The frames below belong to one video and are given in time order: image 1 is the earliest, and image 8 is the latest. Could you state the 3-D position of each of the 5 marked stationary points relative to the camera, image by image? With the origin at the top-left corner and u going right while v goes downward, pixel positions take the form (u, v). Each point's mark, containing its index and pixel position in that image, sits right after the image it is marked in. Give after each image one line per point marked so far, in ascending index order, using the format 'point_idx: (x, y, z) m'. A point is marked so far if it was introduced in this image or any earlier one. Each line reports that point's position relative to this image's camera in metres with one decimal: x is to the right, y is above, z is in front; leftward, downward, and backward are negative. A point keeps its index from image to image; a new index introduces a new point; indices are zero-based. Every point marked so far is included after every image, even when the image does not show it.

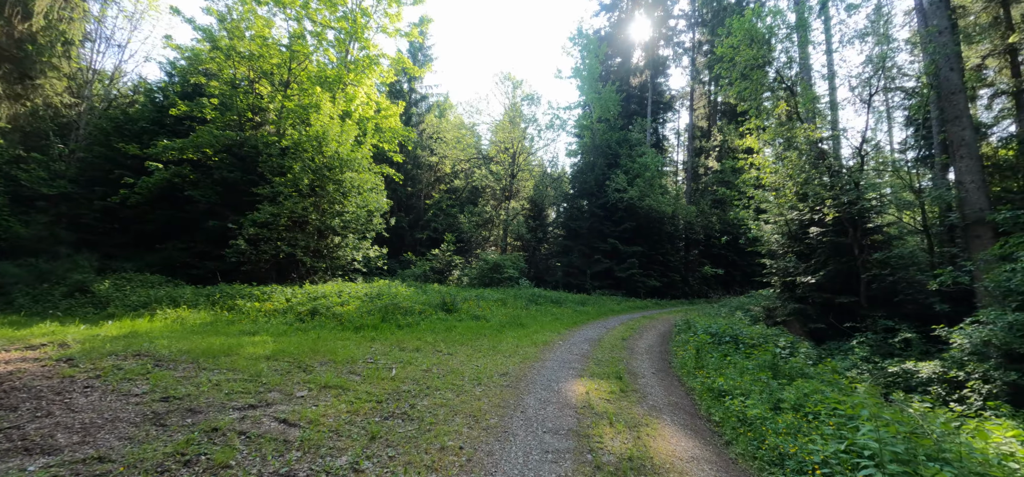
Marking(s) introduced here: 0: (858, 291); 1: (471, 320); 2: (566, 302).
0: (+11.0, -1.7, +13.3) m
1: (-1.1, -2.2, +11.3) m
2: (+2.1, -2.6, +16.7) m
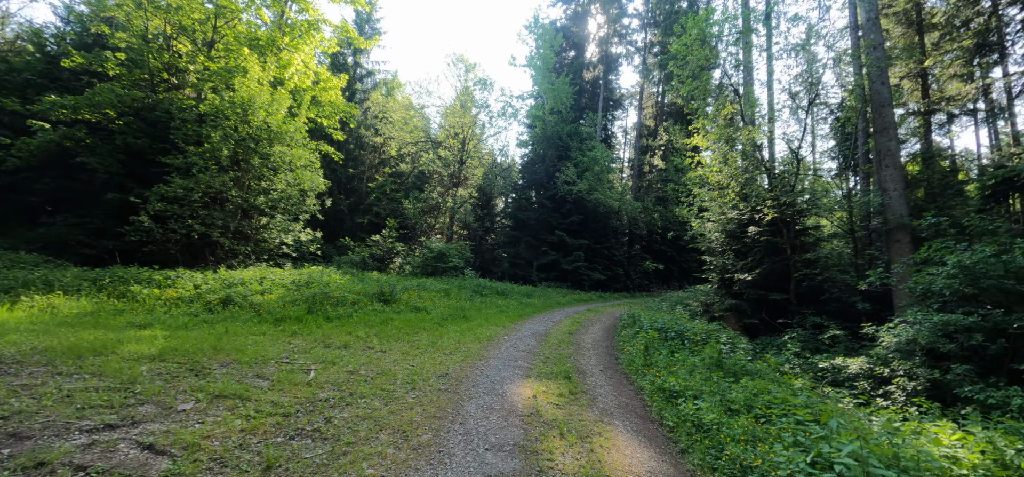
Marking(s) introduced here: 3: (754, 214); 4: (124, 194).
0: (+9.3, -1.7, +13.9) m
1: (-2.6, -1.9, +10.5) m
2: (0.0, -2.2, +16.3) m
3: (+8.7, +0.9, +14.8) m
4: (-14.0, +1.6, +15.1) m
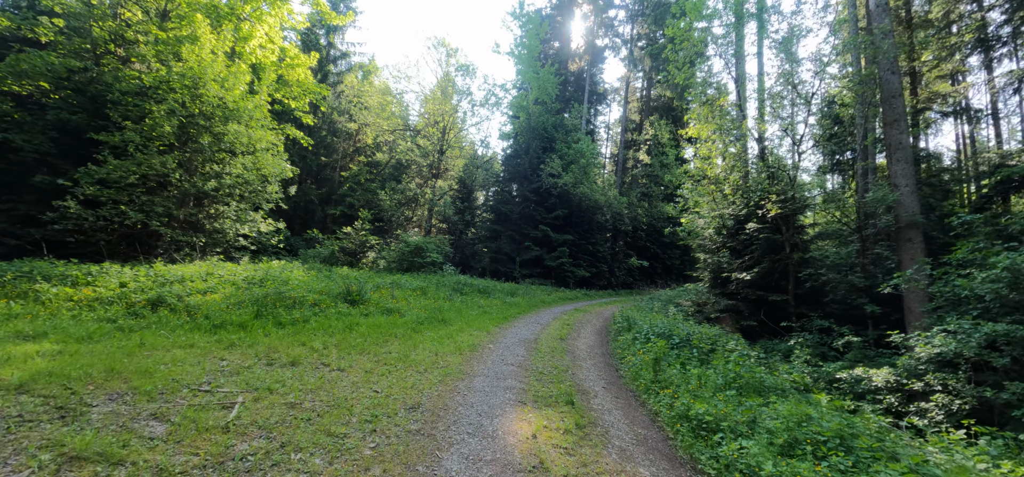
0: (+8.8, -1.6, +13.2) m
1: (-2.9, -1.7, +9.2) m
2: (-0.7, -2.0, +15.1) m
3: (+8.2, +1.0, +14.0) m
4: (-14.5, +2.0, +13.1) m
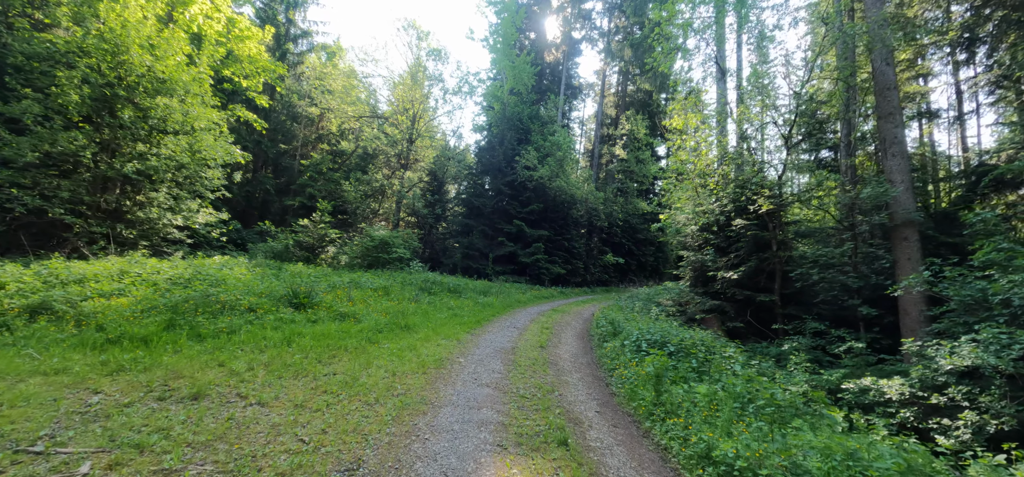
0: (+8.0, -1.5, +12.6) m
1: (-3.4, -1.6, +7.8) m
2: (-1.6, -1.8, +13.8) m
3: (+7.4, +1.1, +13.3) m
4: (-15.2, +2.3, +10.9) m
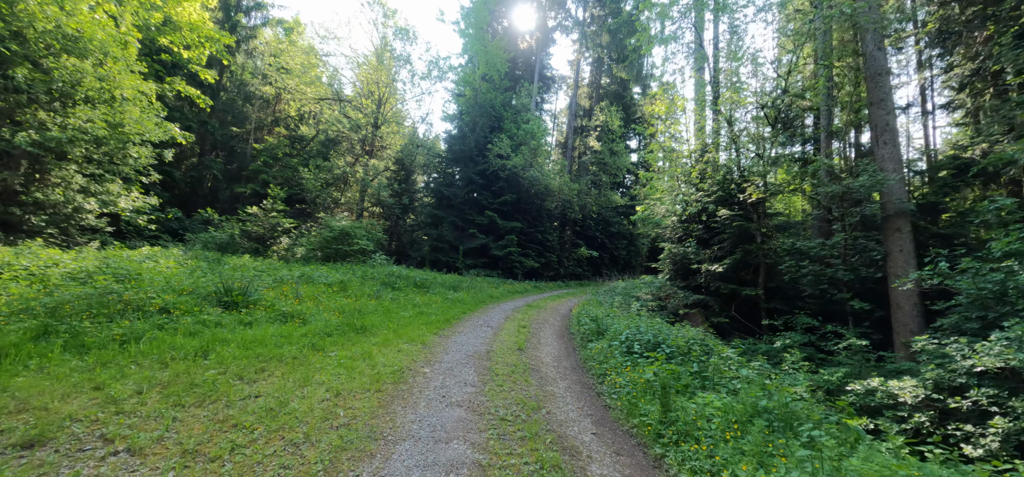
0: (+7.2, -1.3, +12.1) m
1: (-3.8, -1.3, +6.5) m
2: (-2.4, -1.5, +12.7) m
3: (+6.6, +1.3, +12.7) m
4: (-15.8, +2.6, +8.7) m
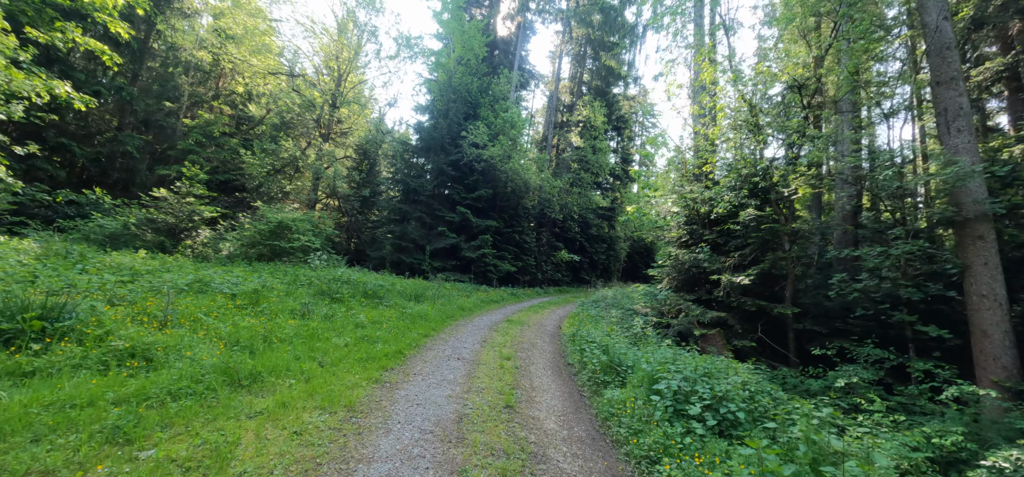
0: (+6.7, -1.4, +10.0) m
1: (-3.9, -1.2, +3.7) m
2: (-2.9, -1.4, +9.9) m
3: (+6.1, +1.2, +10.6) m
4: (-15.9, +3.0, +5.0) m
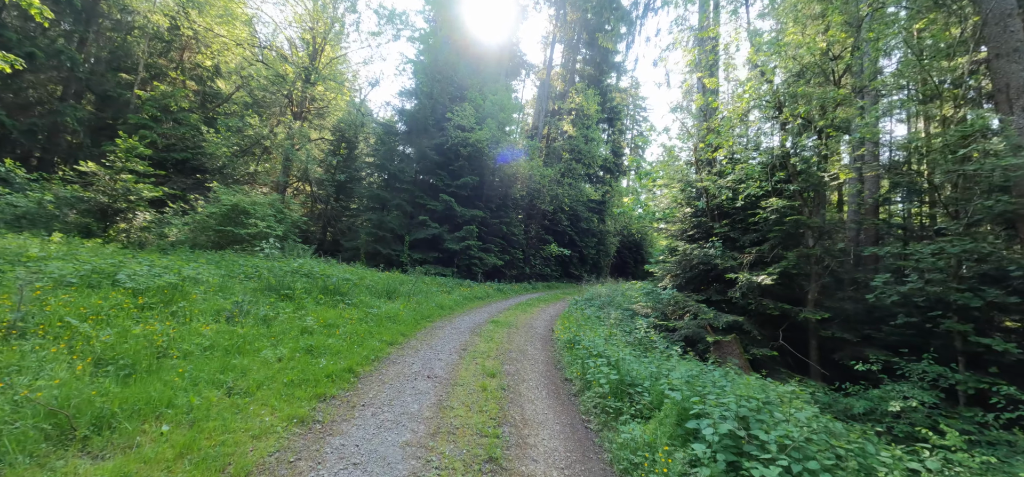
0: (+6.4, -1.3, +8.8) m
1: (-4.0, -1.0, +2.1) m
2: (-3.2, -1.1, +8.4) m
3: (+5.8, +1.3, +9.4) m
4: (-15.9, +3.5, +3.0) m
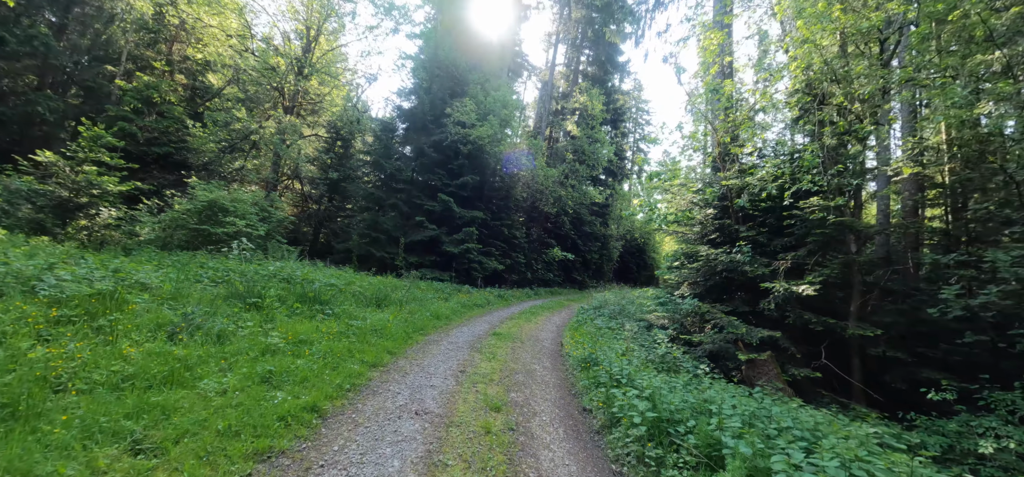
0: (+6.5, -1.4, +7.8) m
1: (-3.8, -0.9, +1.1) m
2: (-3.1, -1.1, +7.4) m
3: (+5.9, +1.2, +8.4) m
4: (-15.8, +3.6, +2.0) m
